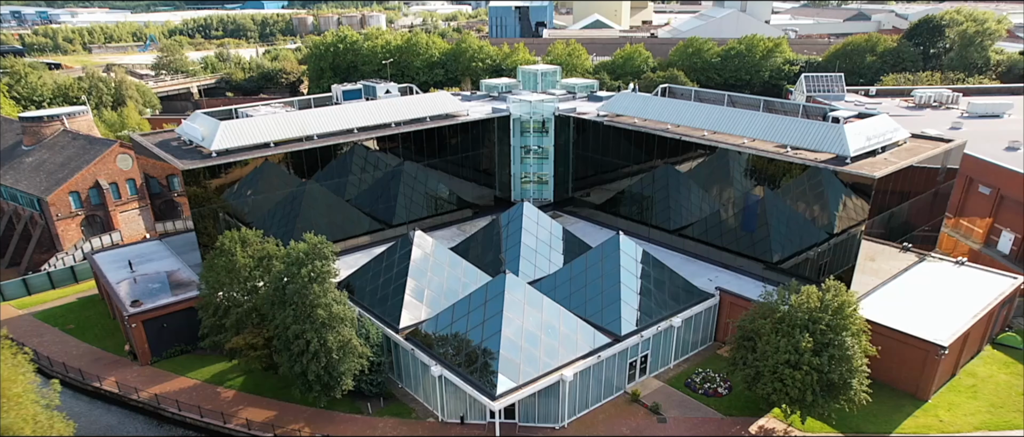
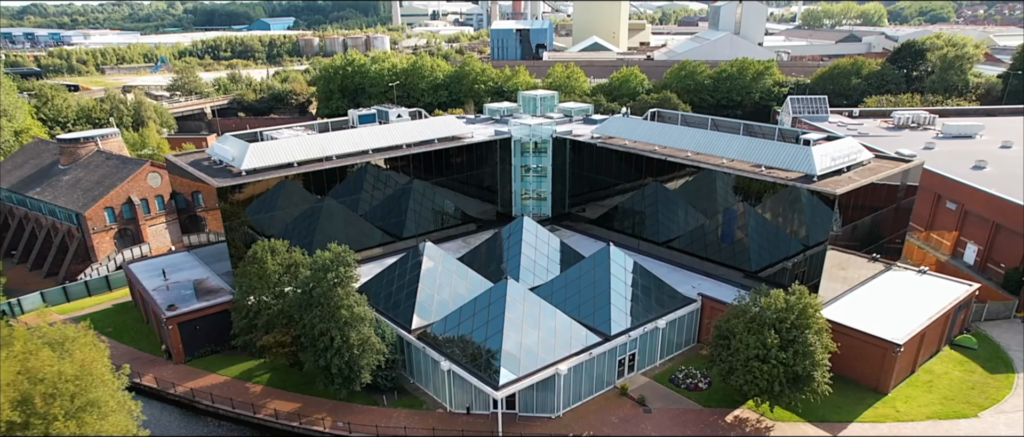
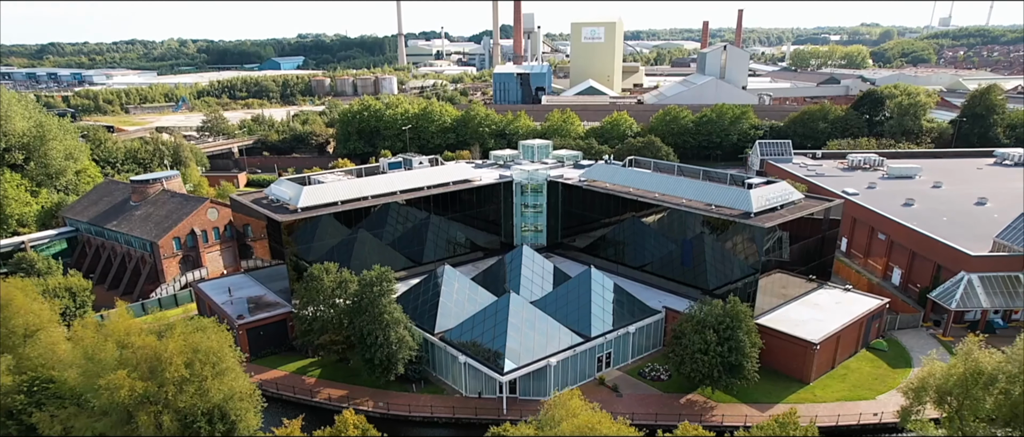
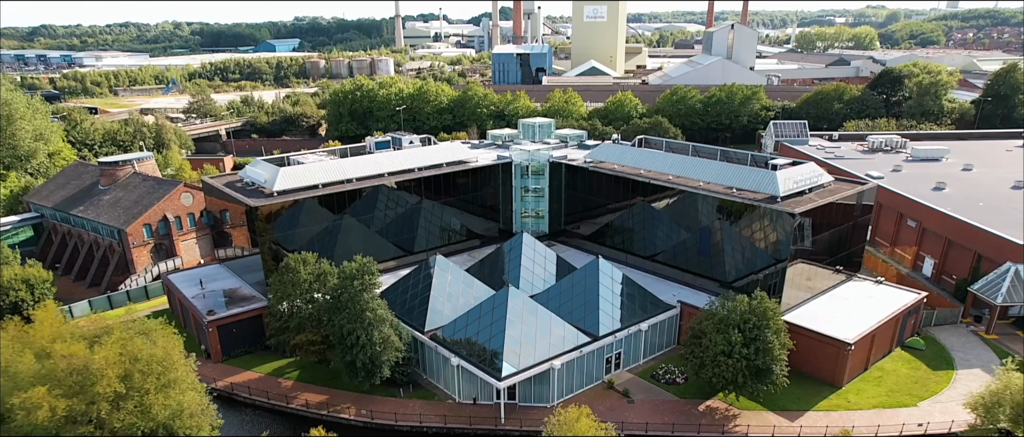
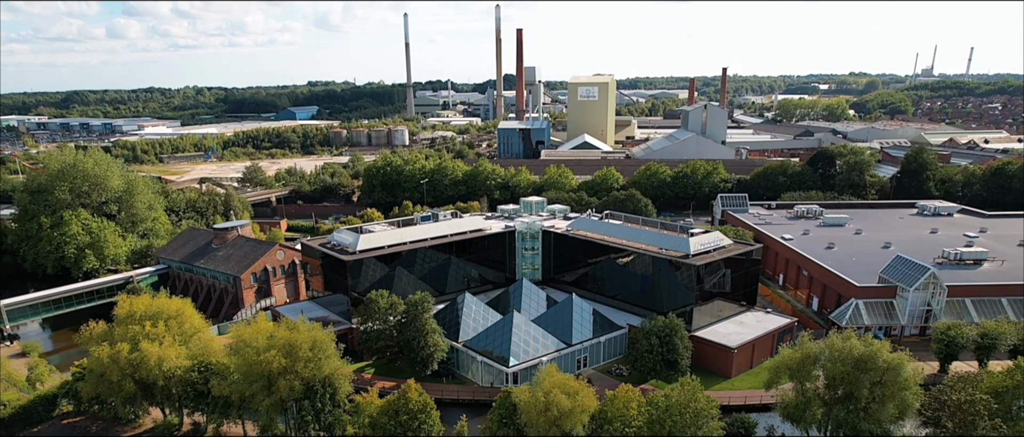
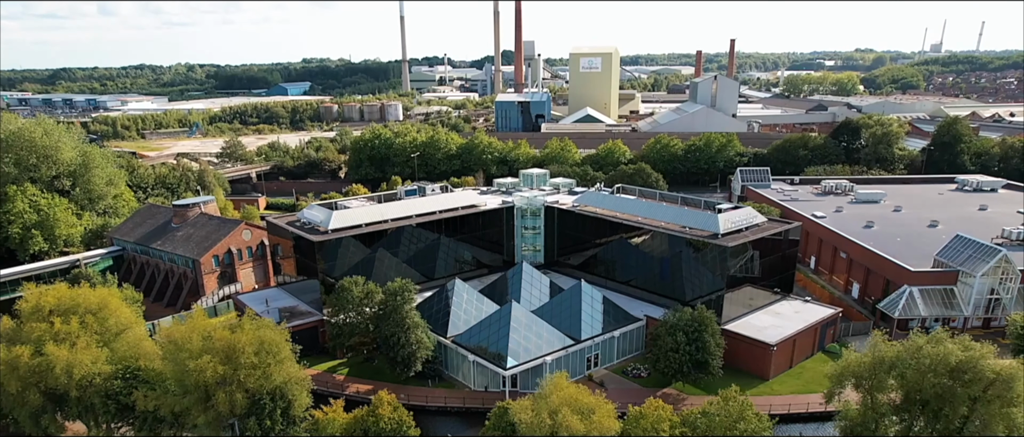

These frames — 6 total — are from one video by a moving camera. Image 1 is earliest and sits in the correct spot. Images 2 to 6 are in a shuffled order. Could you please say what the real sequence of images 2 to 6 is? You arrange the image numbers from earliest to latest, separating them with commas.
2, 4, 3, 6, 5
